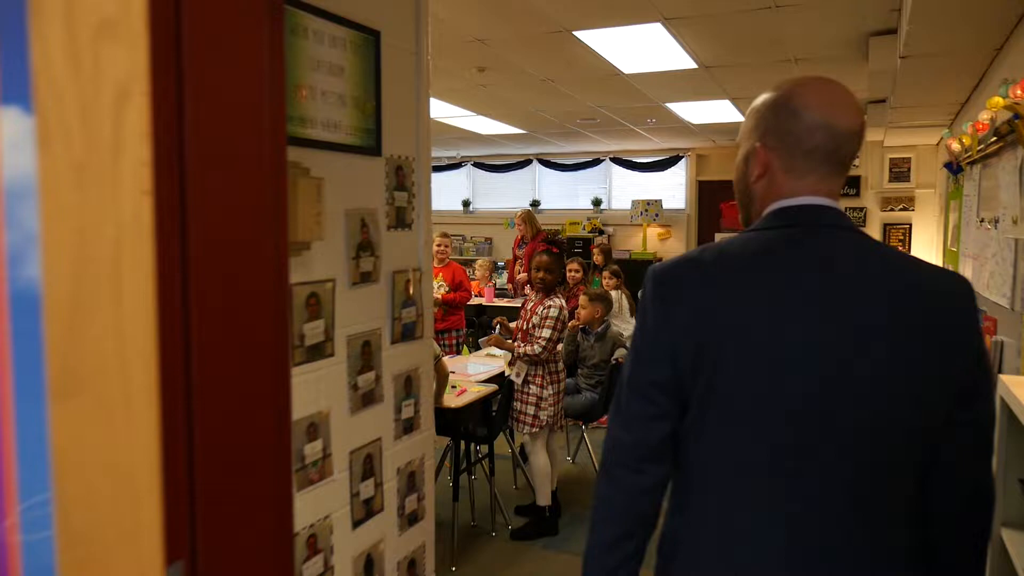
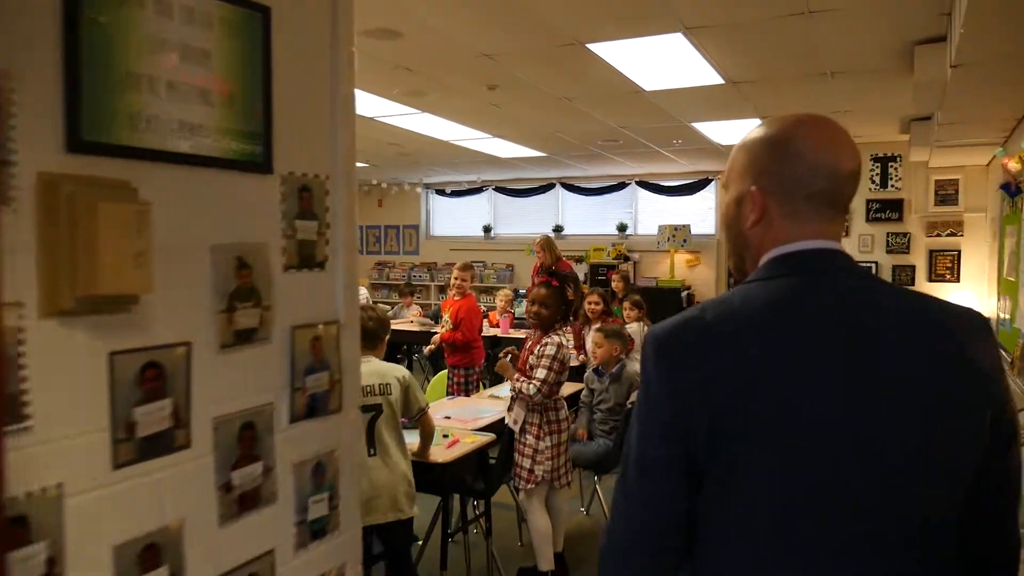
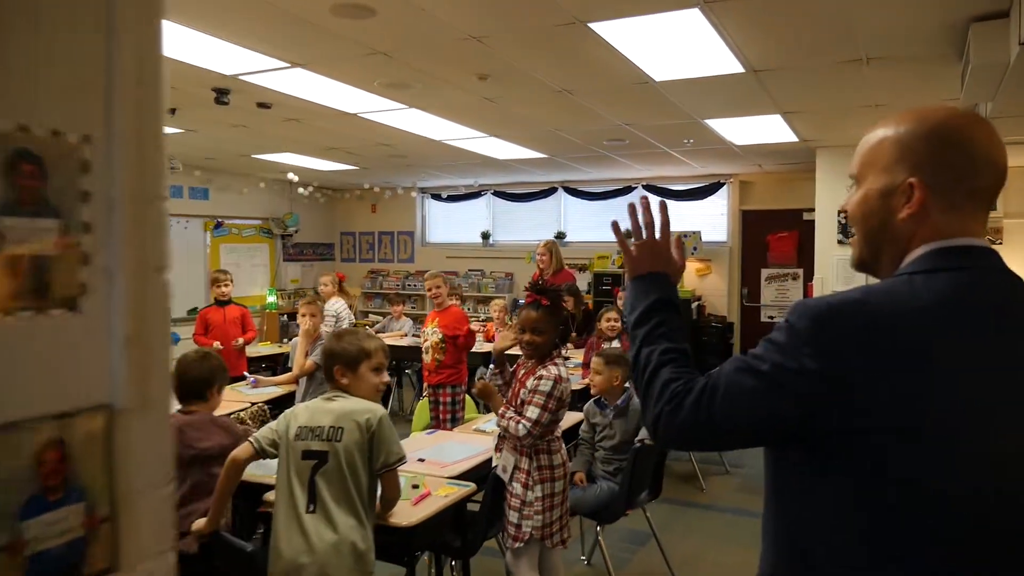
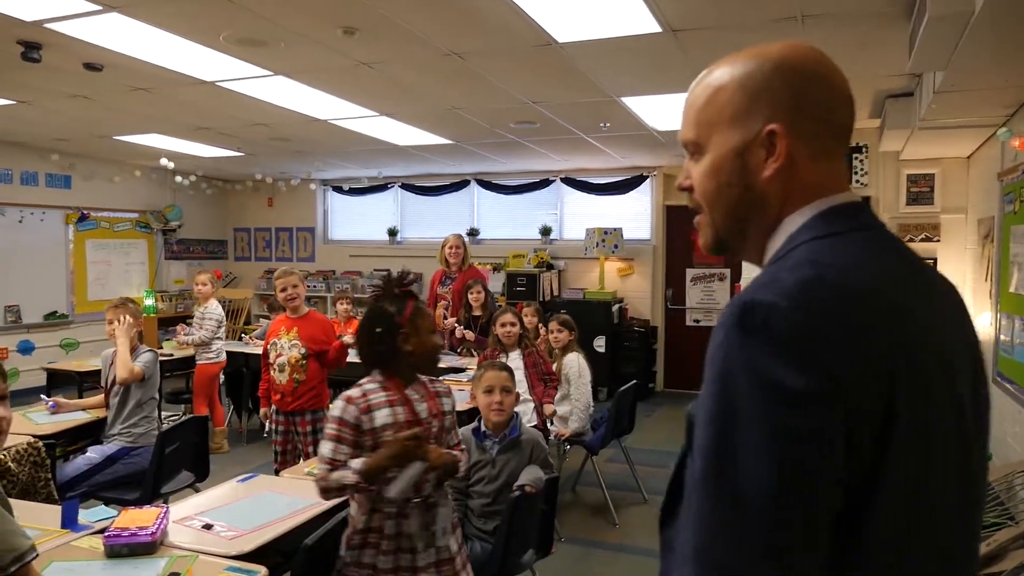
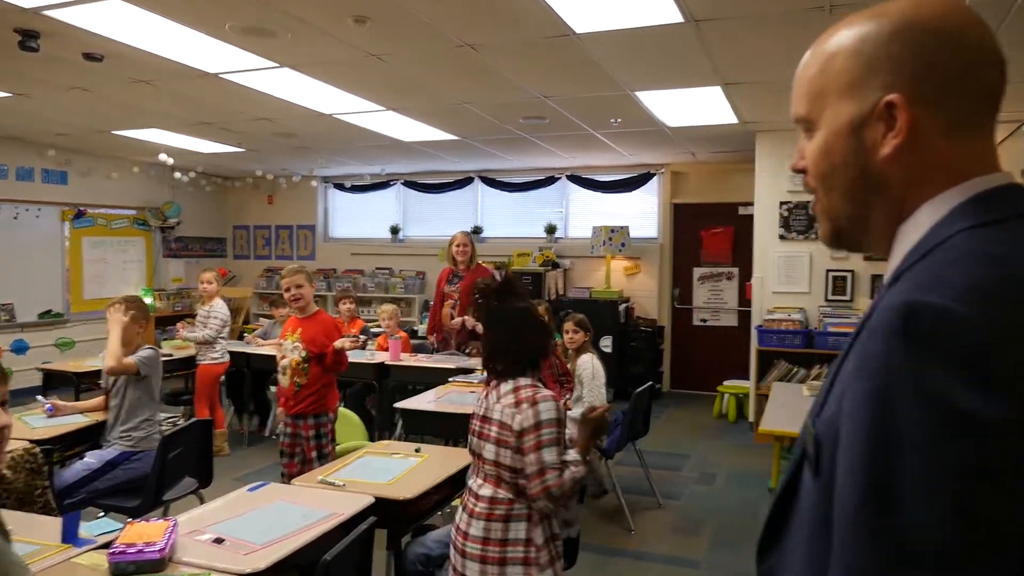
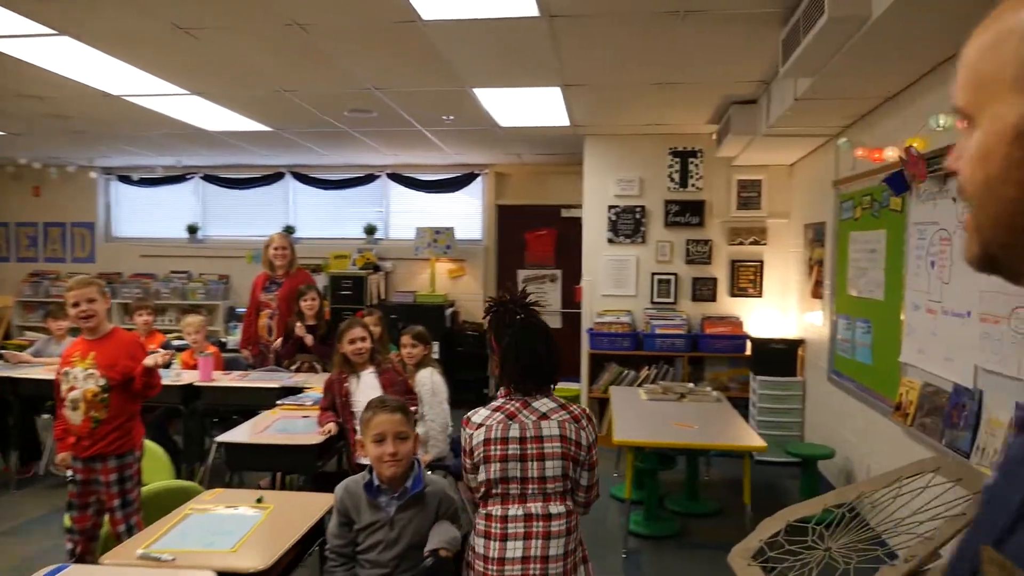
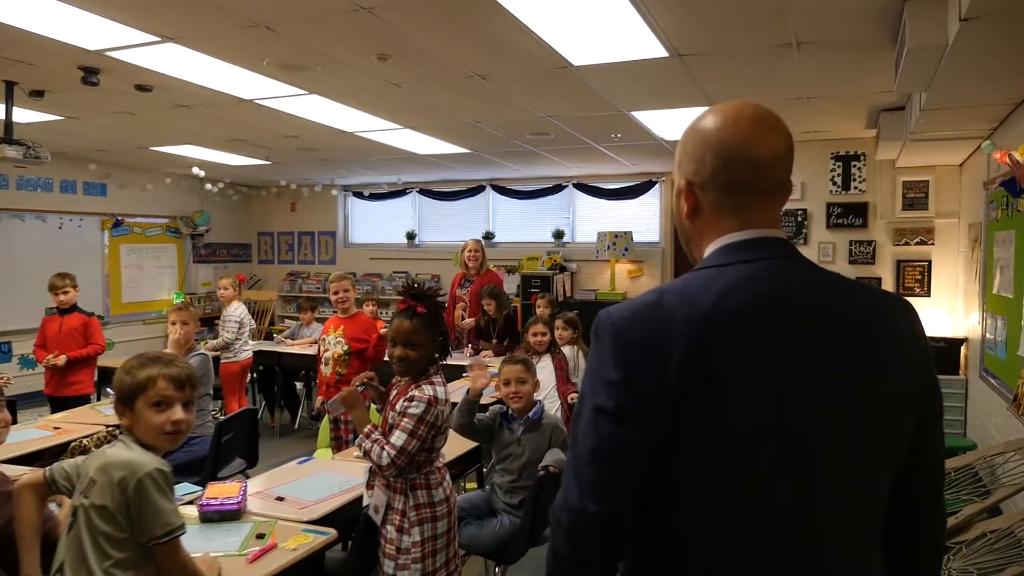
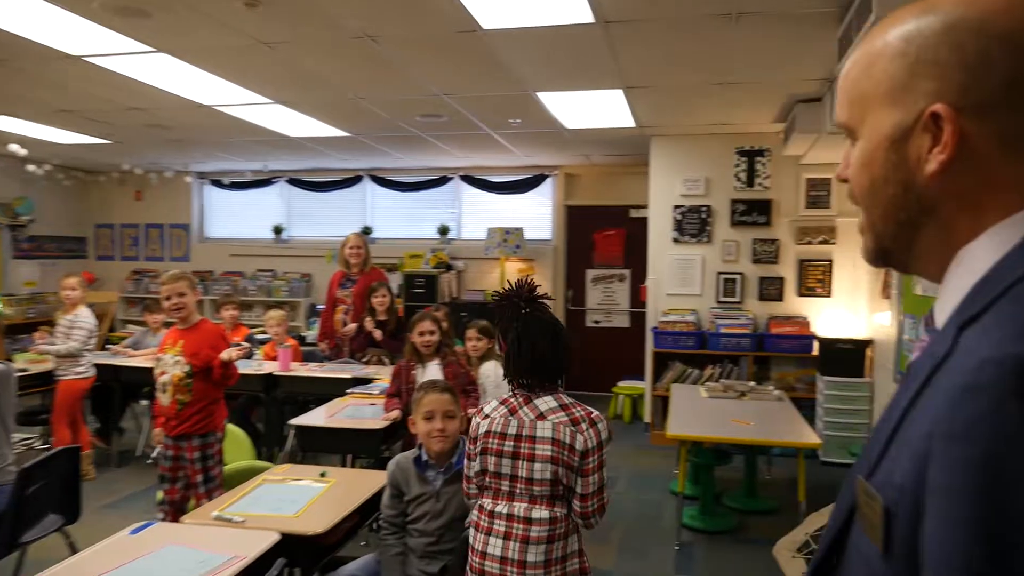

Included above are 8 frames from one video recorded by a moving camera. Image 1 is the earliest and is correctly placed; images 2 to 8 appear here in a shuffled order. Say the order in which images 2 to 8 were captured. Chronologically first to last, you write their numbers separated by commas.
2, 3, 7, 4, 5, 8, 6
